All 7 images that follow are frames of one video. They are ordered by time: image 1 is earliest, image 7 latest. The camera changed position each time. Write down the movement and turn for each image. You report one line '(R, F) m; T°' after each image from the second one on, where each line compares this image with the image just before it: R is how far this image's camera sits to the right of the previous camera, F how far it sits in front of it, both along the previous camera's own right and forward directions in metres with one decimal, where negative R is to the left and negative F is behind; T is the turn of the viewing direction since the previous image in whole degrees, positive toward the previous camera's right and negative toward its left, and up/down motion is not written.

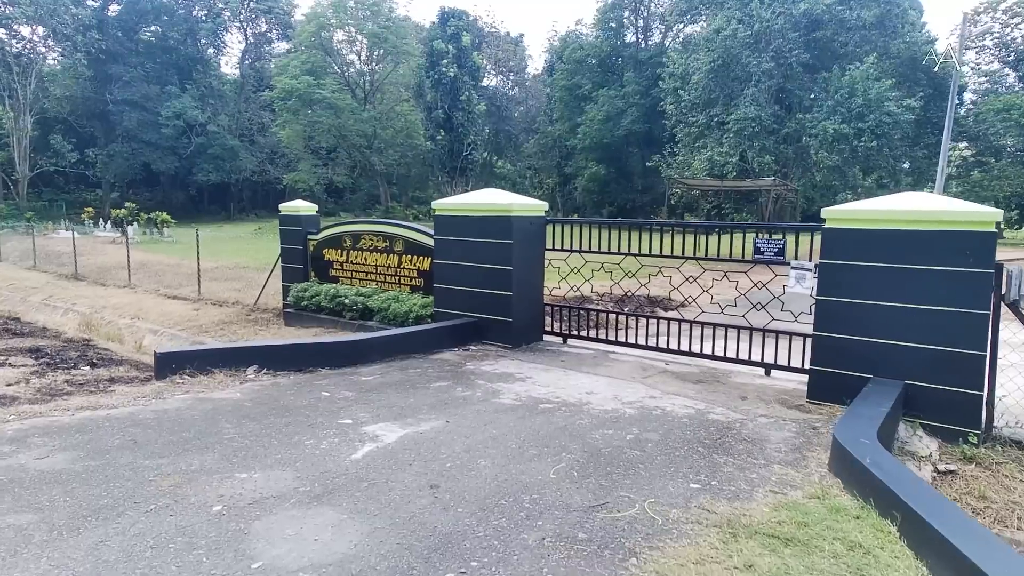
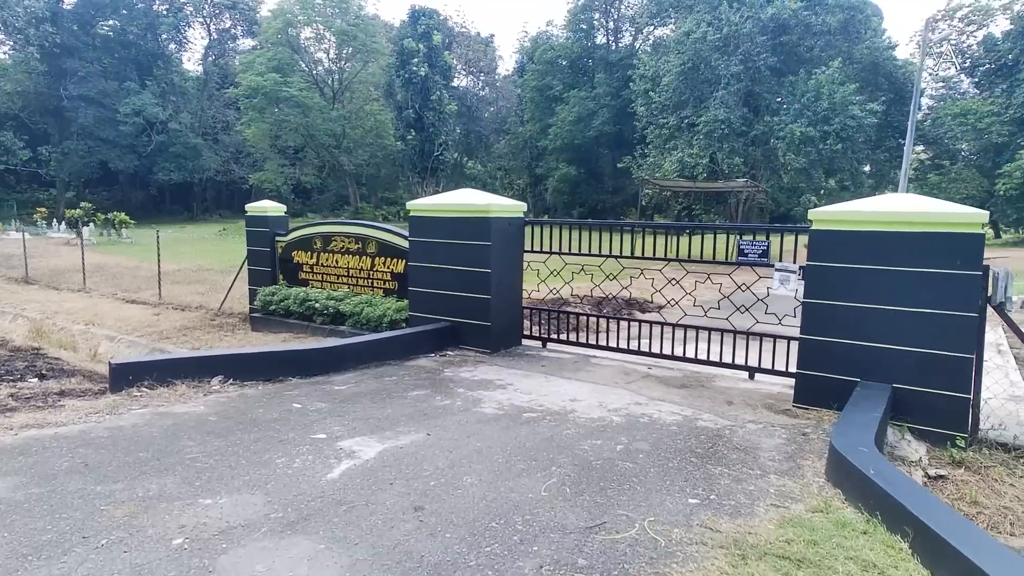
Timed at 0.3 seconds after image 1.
(-0.1, +0.2) m; +3°
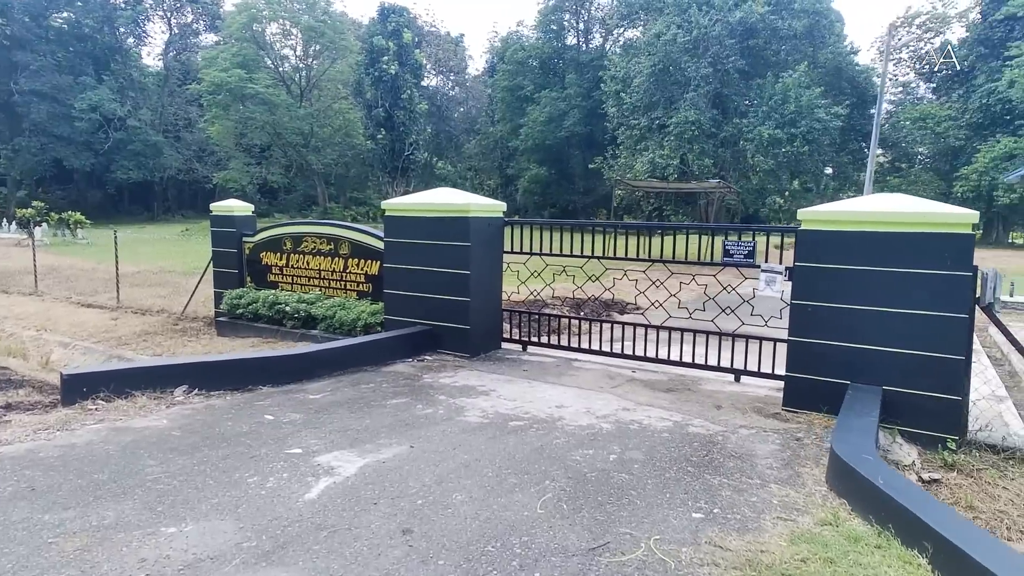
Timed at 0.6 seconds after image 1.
(-0.1, +0.2) m; +3°
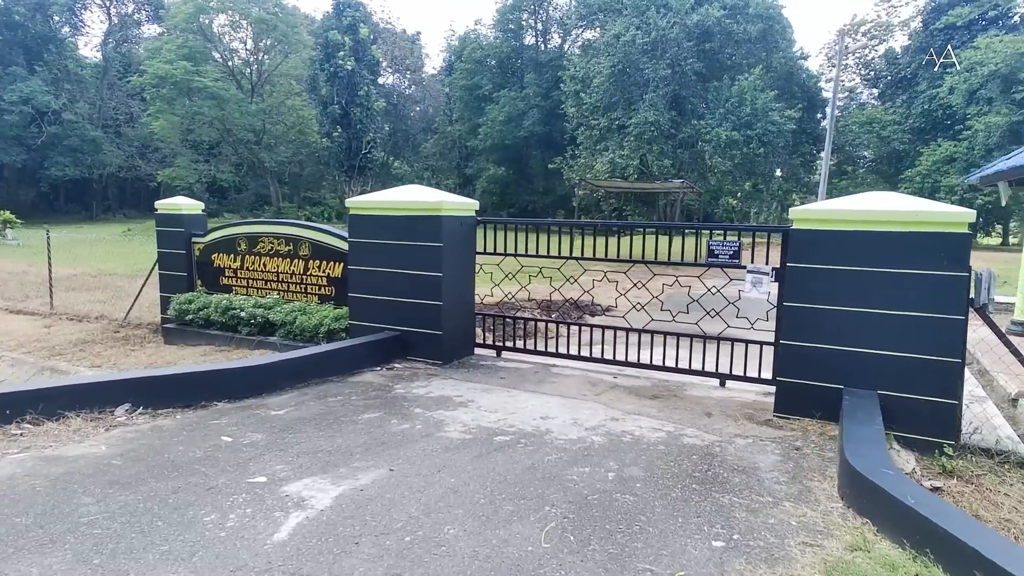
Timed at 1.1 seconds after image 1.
(-0.2, +0.3) m; +4°
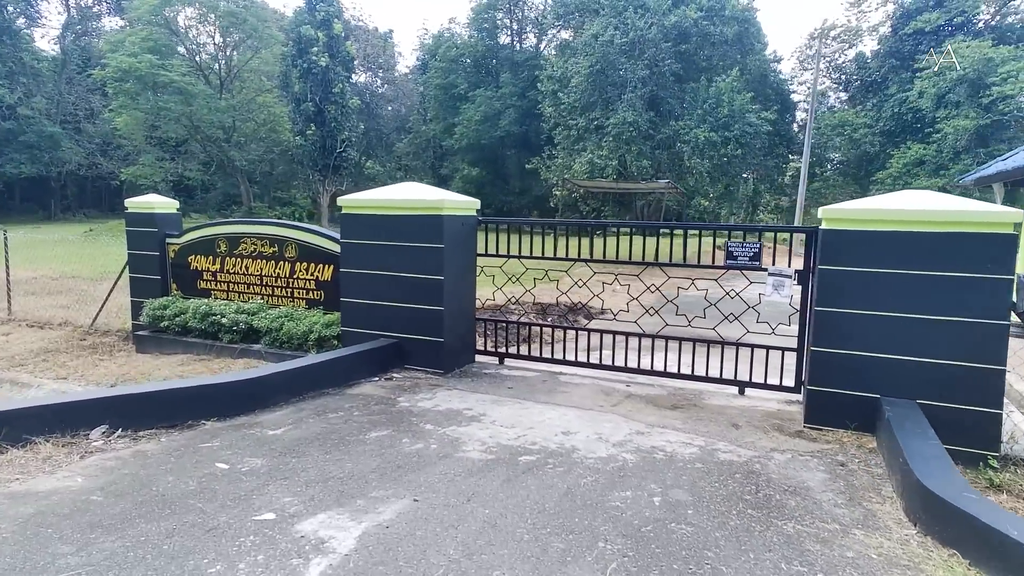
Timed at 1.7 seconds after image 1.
(-0.3, +0.3) m; +3°
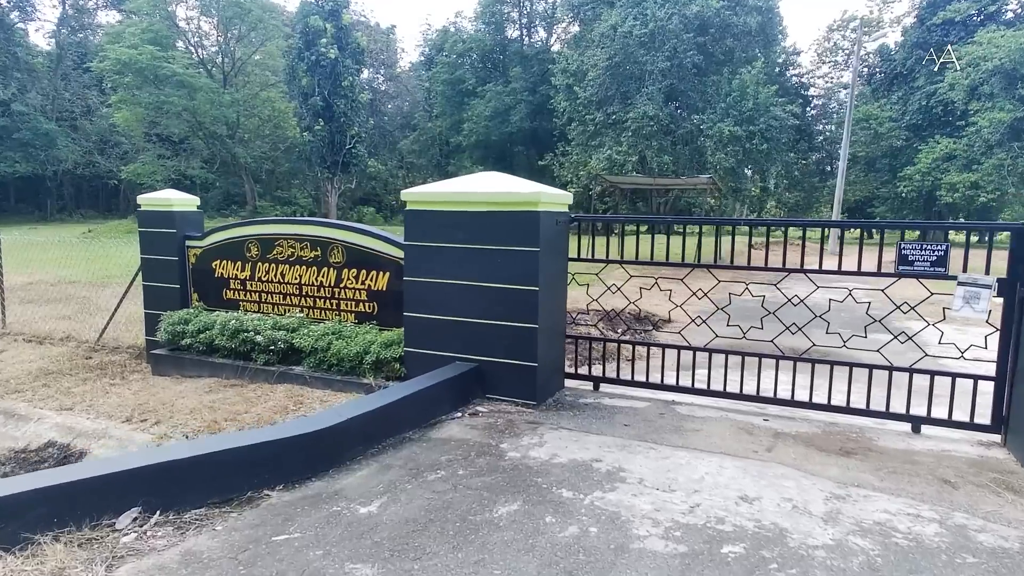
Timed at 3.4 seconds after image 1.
(-0.8, +1.0) m; 0°
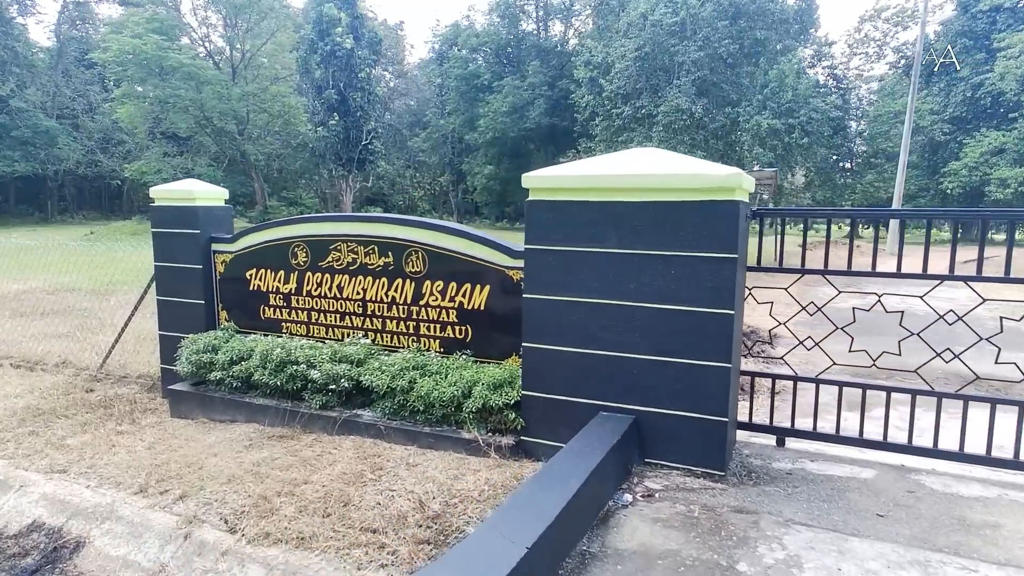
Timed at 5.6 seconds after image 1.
(-0.9, +1.3) m; 0°
